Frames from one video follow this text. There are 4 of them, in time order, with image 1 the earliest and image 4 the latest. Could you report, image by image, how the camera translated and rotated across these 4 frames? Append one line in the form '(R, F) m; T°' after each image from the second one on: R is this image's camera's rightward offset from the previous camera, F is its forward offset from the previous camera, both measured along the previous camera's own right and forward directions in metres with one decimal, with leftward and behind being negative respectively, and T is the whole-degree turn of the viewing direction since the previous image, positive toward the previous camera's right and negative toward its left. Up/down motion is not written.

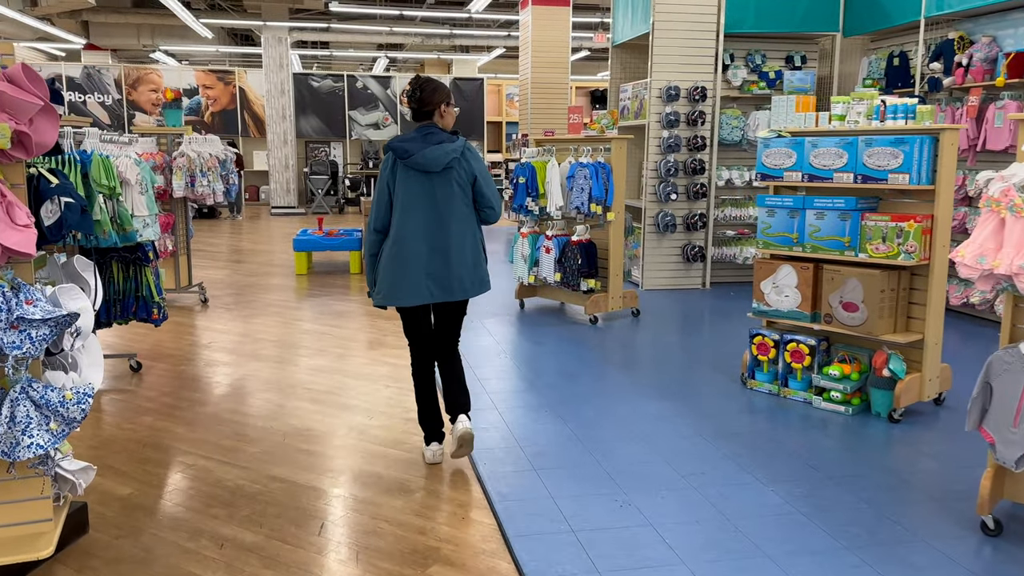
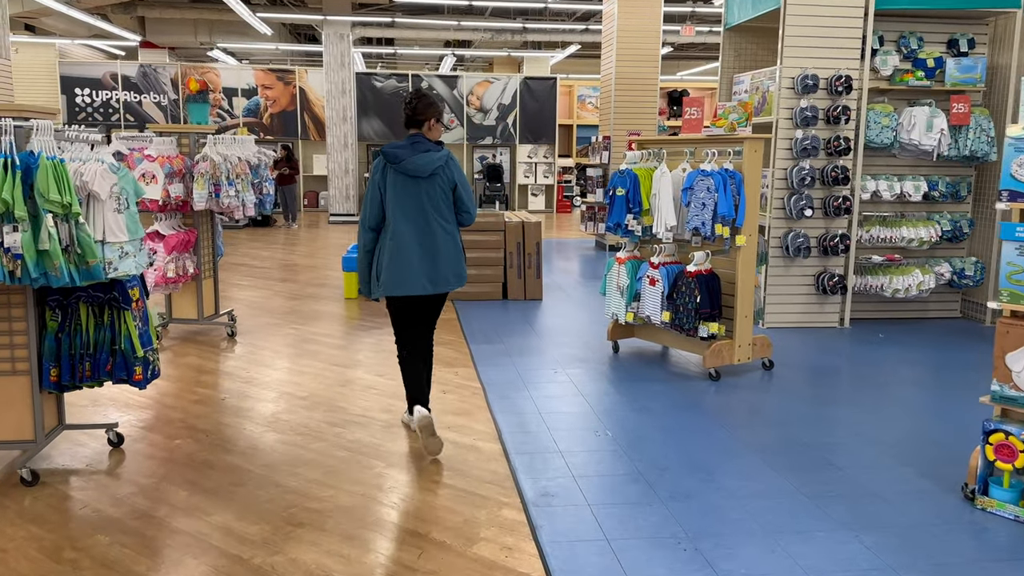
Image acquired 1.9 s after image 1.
(-0.2, +1.3) m; -4°
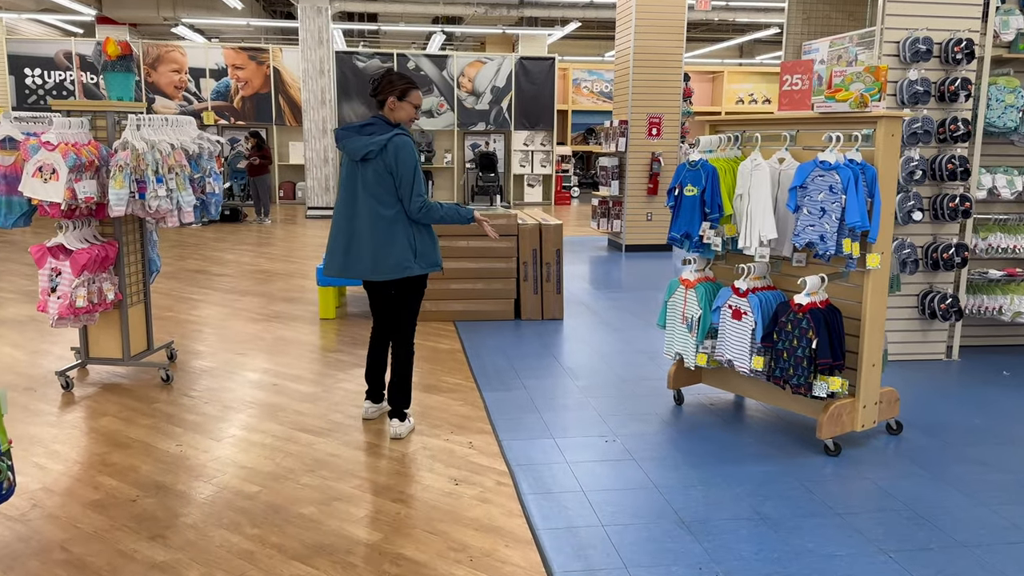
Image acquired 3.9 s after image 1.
(-0.2, +1.3) m; +1°
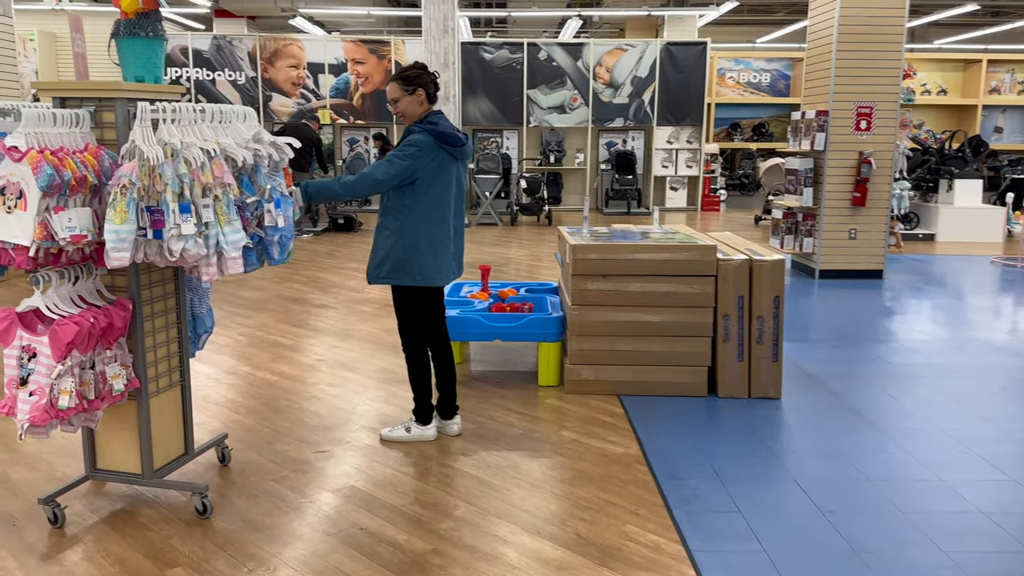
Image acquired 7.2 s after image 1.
(-0.4, +1.7) m; -8°
